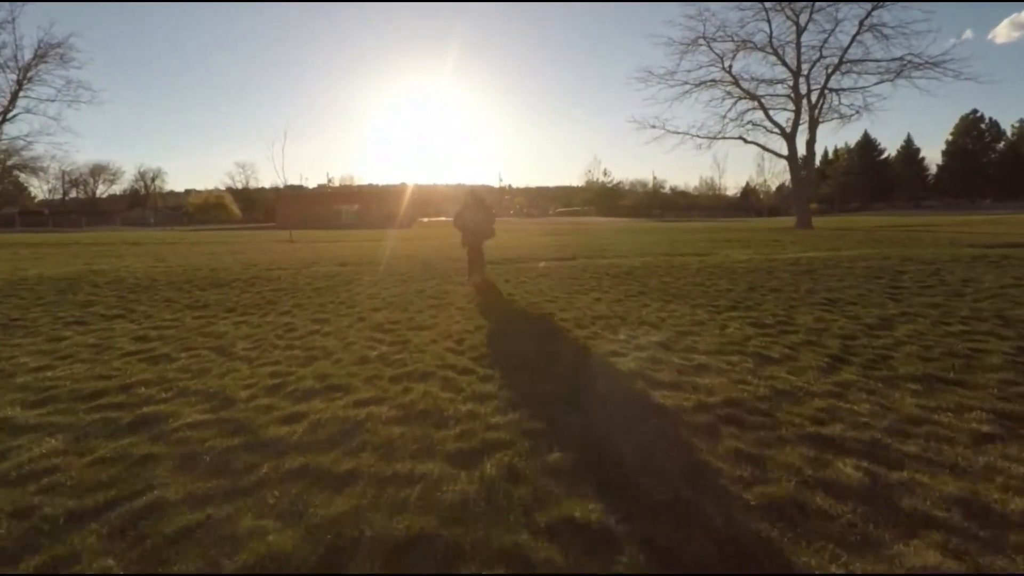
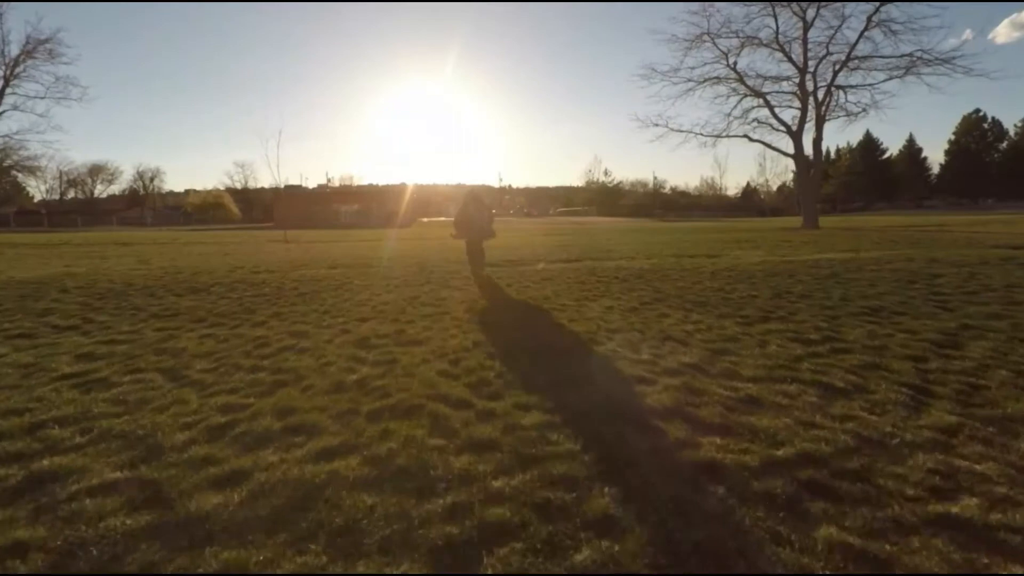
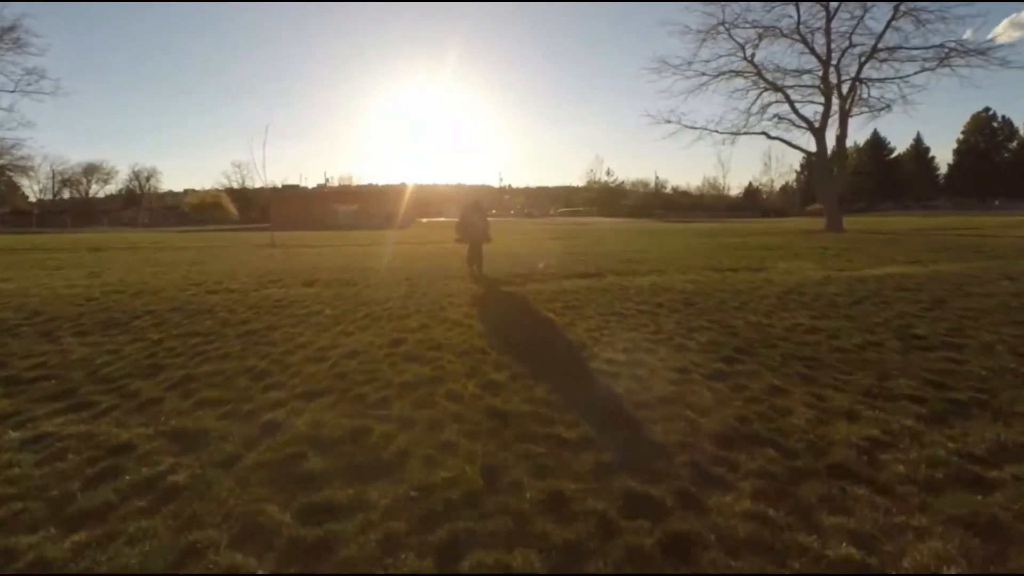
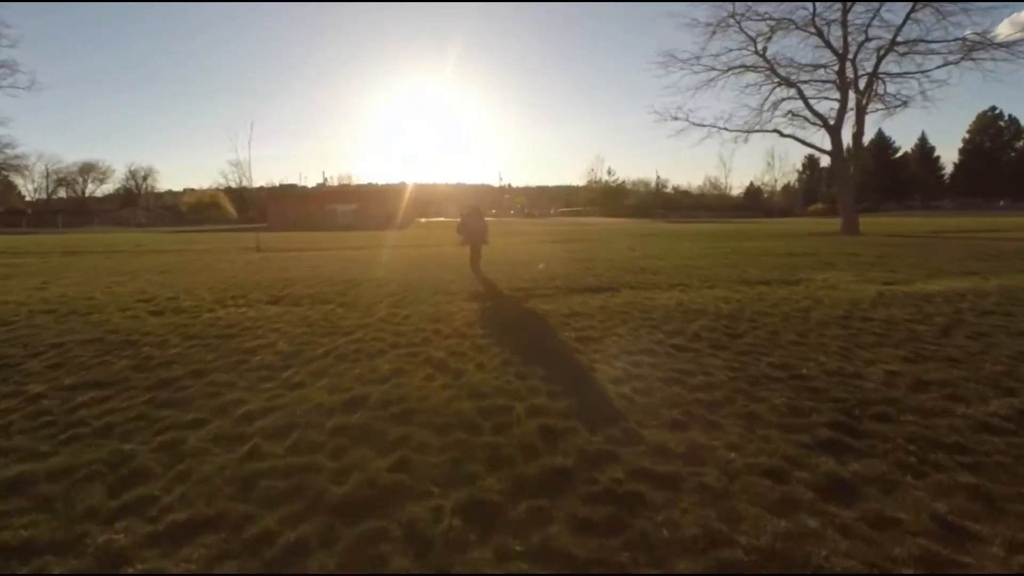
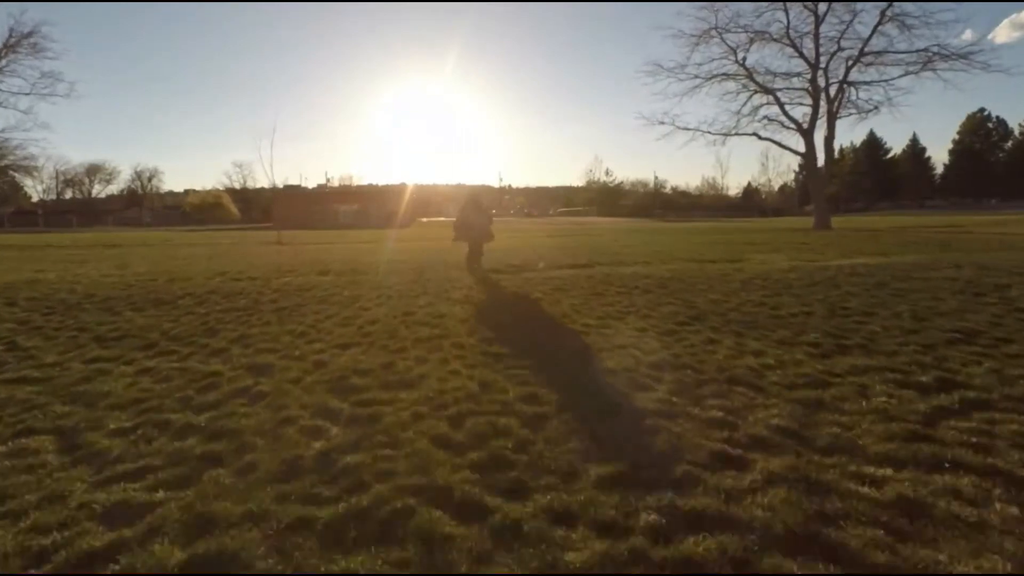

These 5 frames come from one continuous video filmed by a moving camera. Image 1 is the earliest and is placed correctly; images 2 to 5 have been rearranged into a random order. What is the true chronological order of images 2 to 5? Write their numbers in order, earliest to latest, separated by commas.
2, 5, 3, 4
